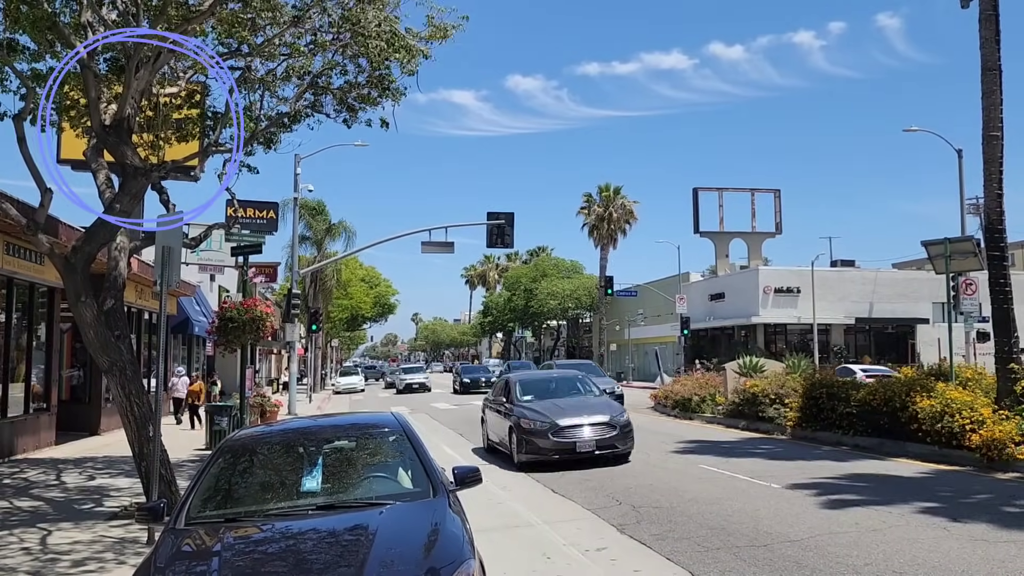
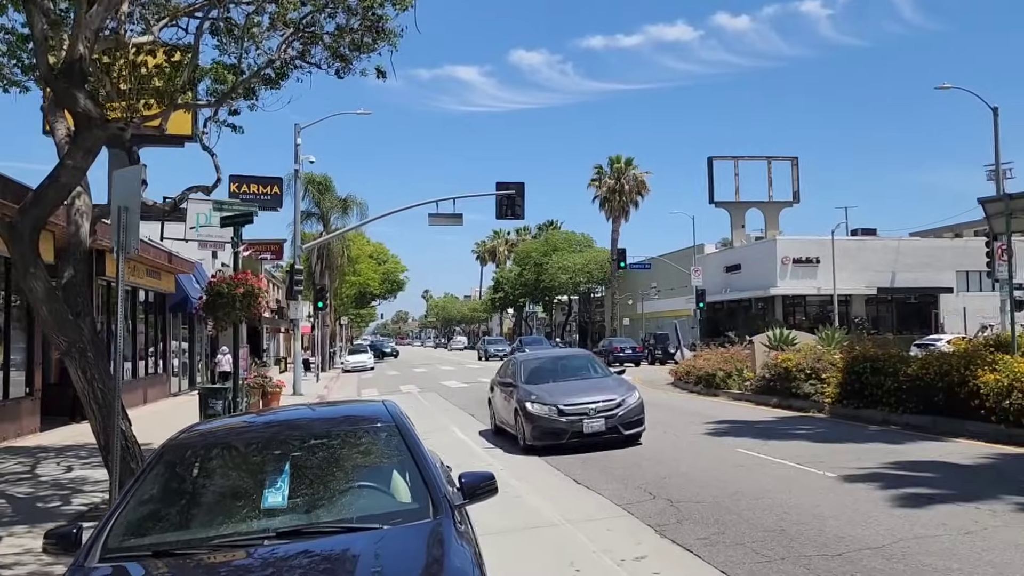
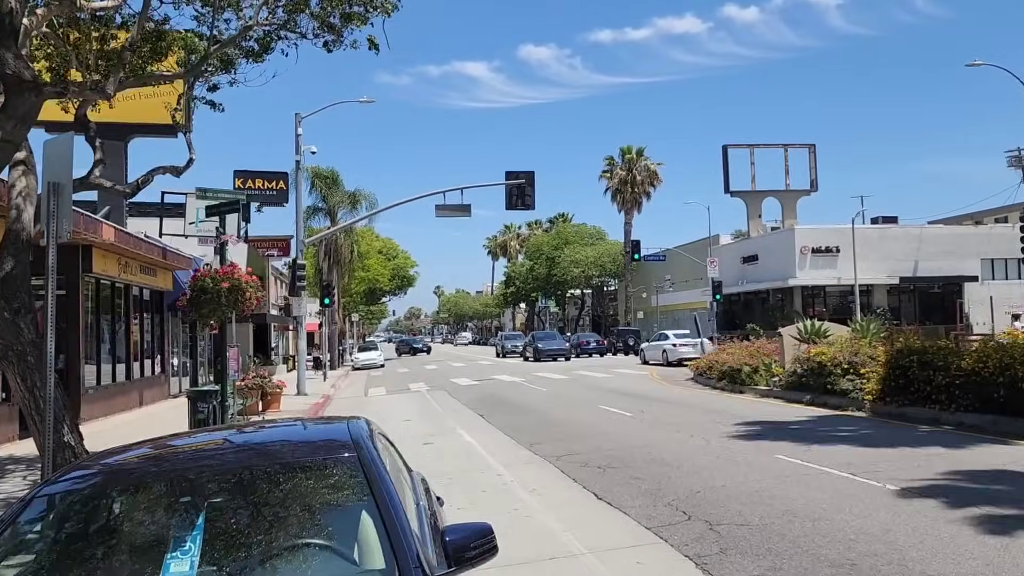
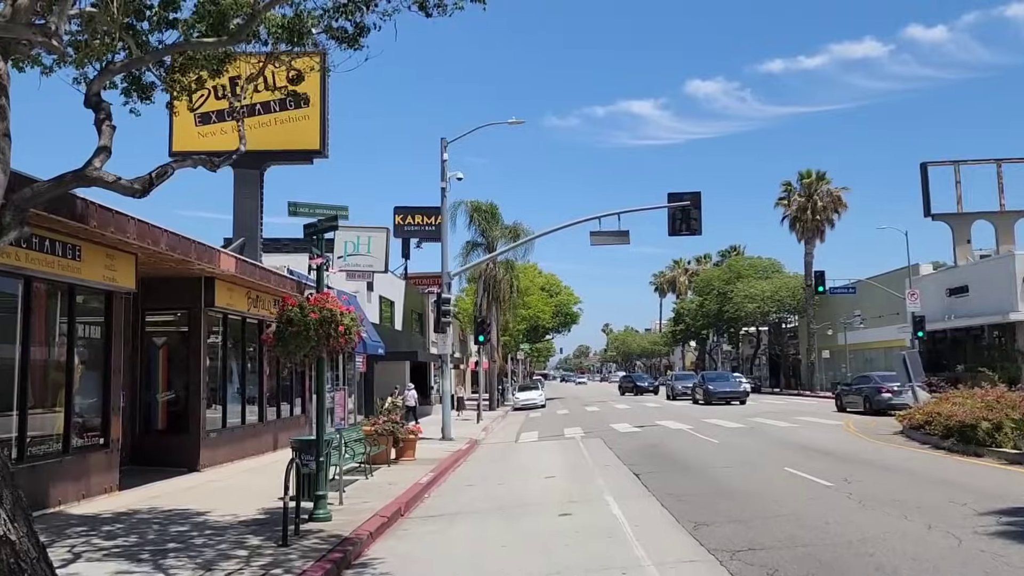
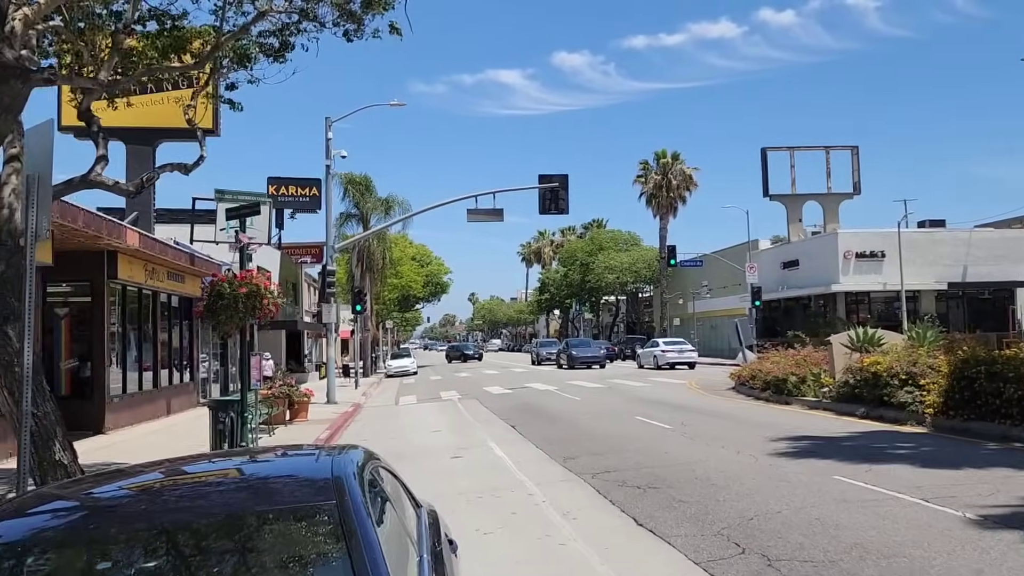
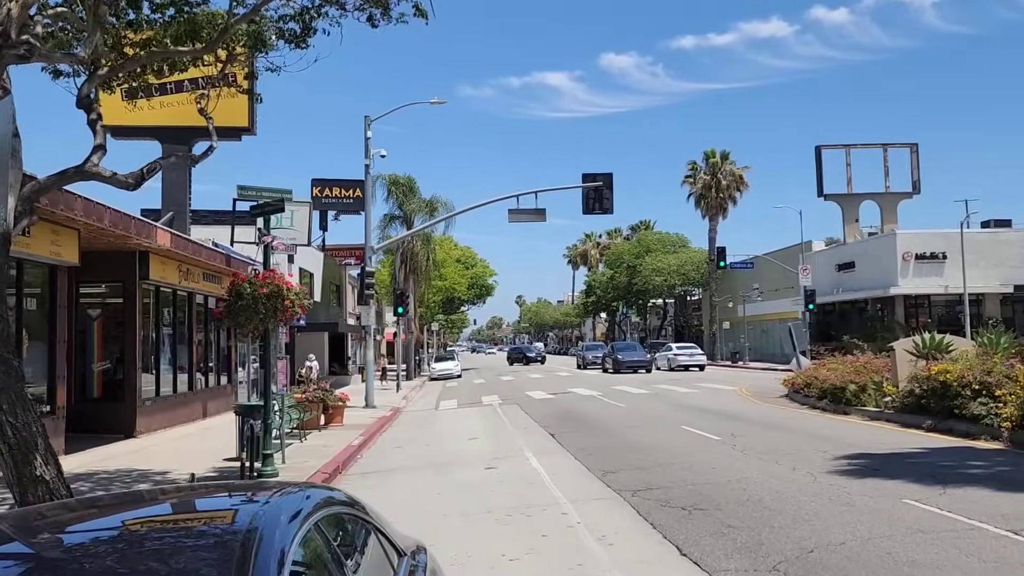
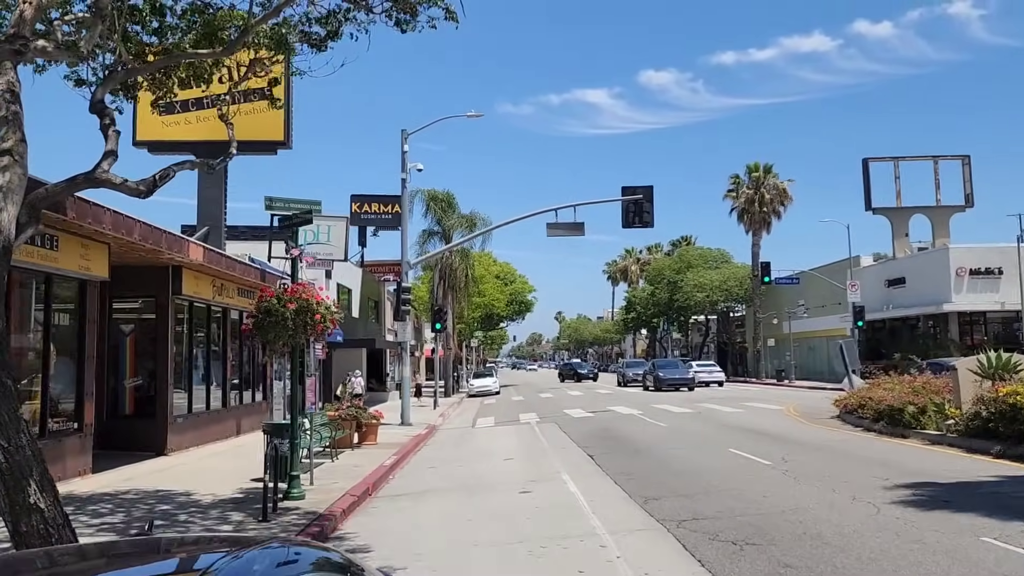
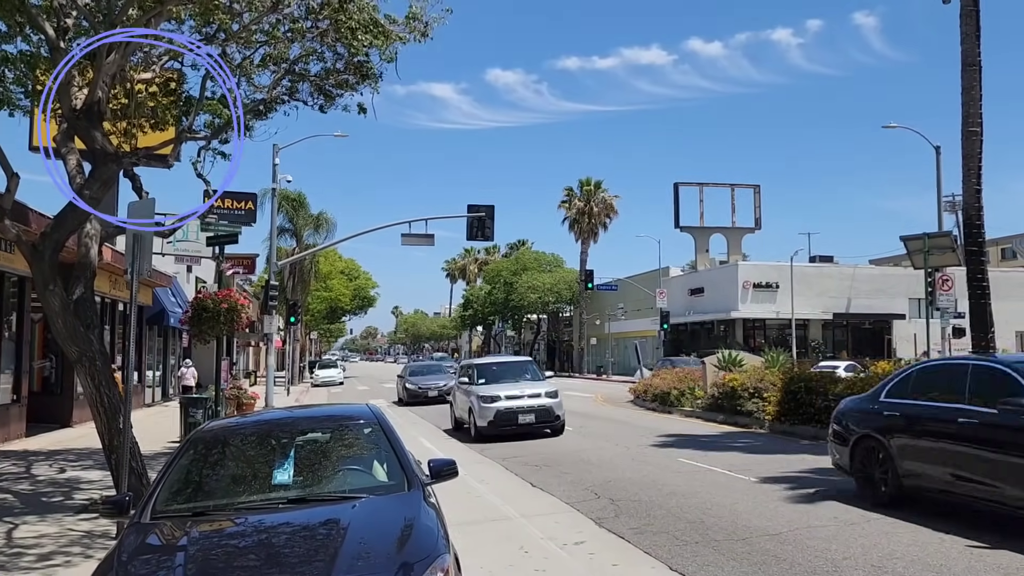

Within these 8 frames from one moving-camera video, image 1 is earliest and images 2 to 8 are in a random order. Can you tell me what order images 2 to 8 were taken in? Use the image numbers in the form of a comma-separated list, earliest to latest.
8, 2, 3, 5, 6, 7, 4
